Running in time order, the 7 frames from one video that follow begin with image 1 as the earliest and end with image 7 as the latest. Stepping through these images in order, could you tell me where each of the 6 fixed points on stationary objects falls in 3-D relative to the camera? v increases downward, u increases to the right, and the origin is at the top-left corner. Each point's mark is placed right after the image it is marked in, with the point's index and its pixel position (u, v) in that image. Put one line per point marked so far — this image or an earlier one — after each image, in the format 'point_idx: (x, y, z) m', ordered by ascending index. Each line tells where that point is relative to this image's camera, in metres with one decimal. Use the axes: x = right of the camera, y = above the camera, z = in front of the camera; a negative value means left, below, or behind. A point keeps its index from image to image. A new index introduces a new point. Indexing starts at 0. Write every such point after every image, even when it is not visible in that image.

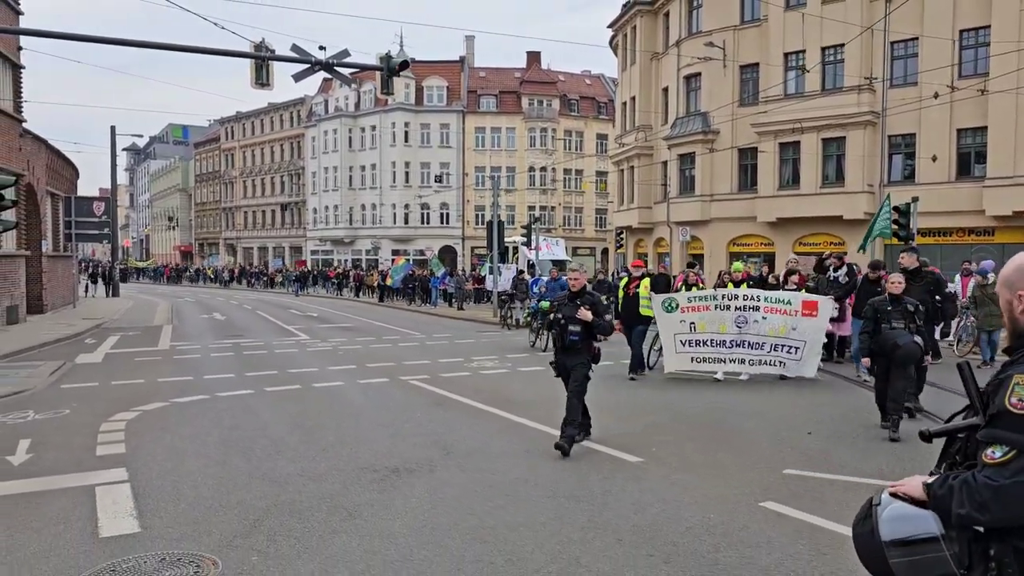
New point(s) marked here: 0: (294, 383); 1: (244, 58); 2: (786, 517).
0: (-3.4, -1.5, +13.0) m
1: (-5.1, +4.4, +15.8) m
2: (+1.9, -1.6, +5.6) m
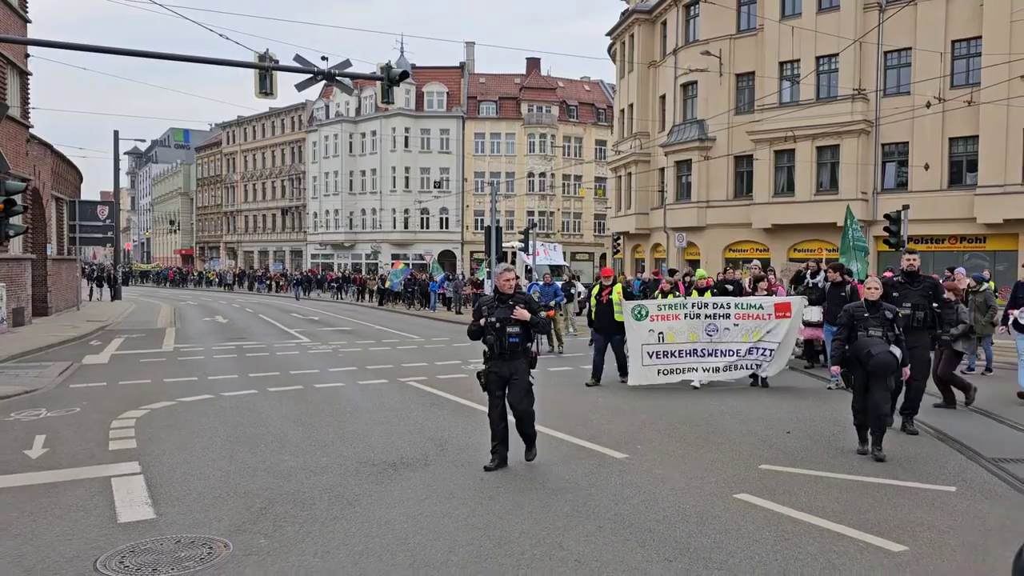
0: (-3.5, -1.5, +13.4) m
1: (-5.2, +4.3, +16.3) m
2: (+1.8, -1.6, +6.1) m
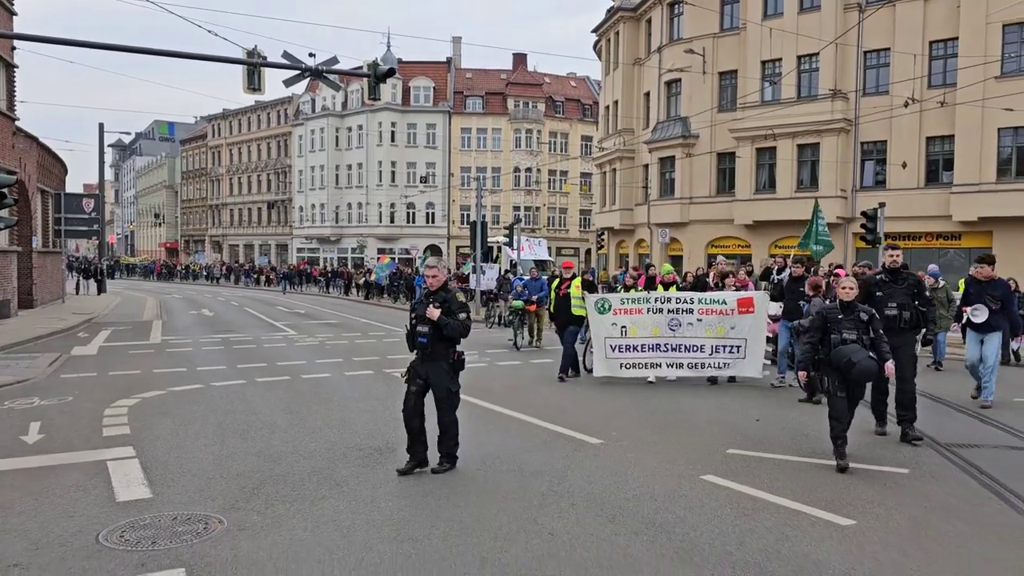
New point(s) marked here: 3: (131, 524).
0: (-3.8, -1.4, +13.7) m
1: (-5.5, +4.4, +16.5) m
2: (+1.6, -1.6, +6.4) m
3: (-2.6, -1.6, +5.6) m
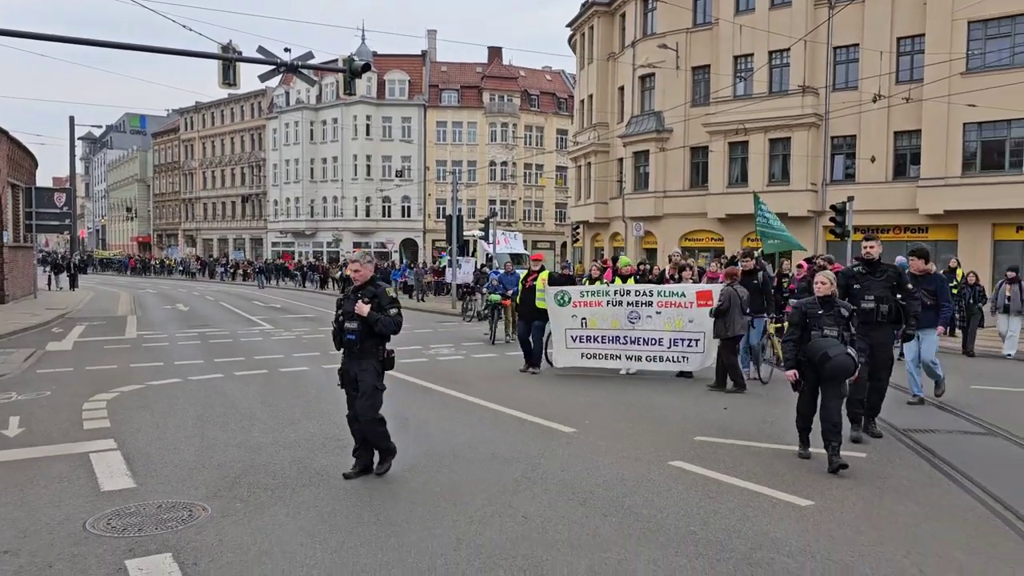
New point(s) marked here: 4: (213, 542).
0: (-4.2, -1.3, +13.8) m
1: (-6.0, +4.5, +16.5) m
2: (+1.4, -1.5, +6.7) m
3: (-2.7, -1.6, +5.8) m
4: (-1.9, -1.6, +5.2) m
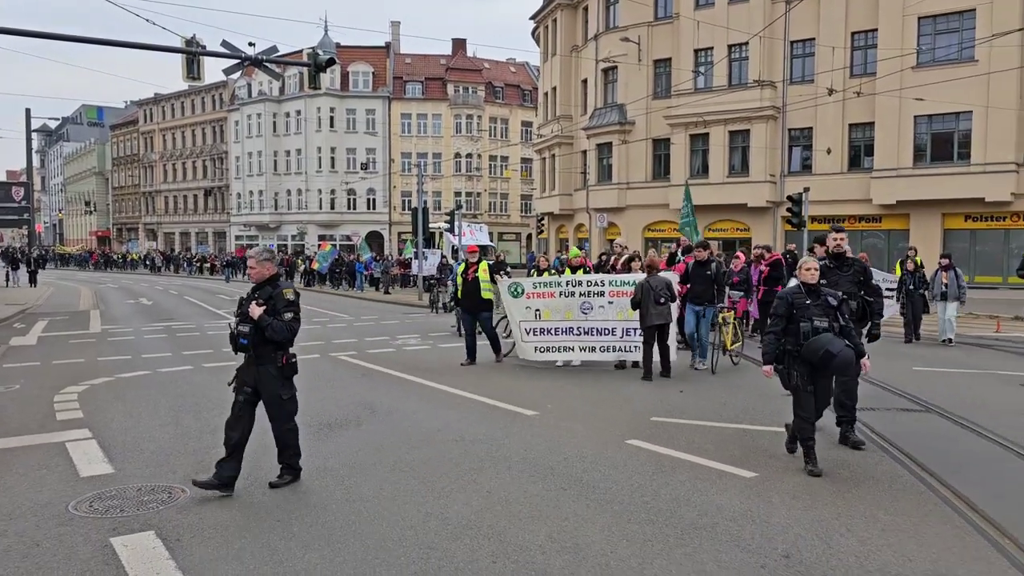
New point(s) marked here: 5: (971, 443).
0: (-4.8, -1.2, +14.0) m
1: (-6.7, +4.7, +16.6) m
2: (+1.1, -1.4, +7.1) m
3: (-3.0, -1.5, +6.0) m
4: (-2.1, -1.5, +5.5) m
5: (+4.2, -1.4, +7.5) m
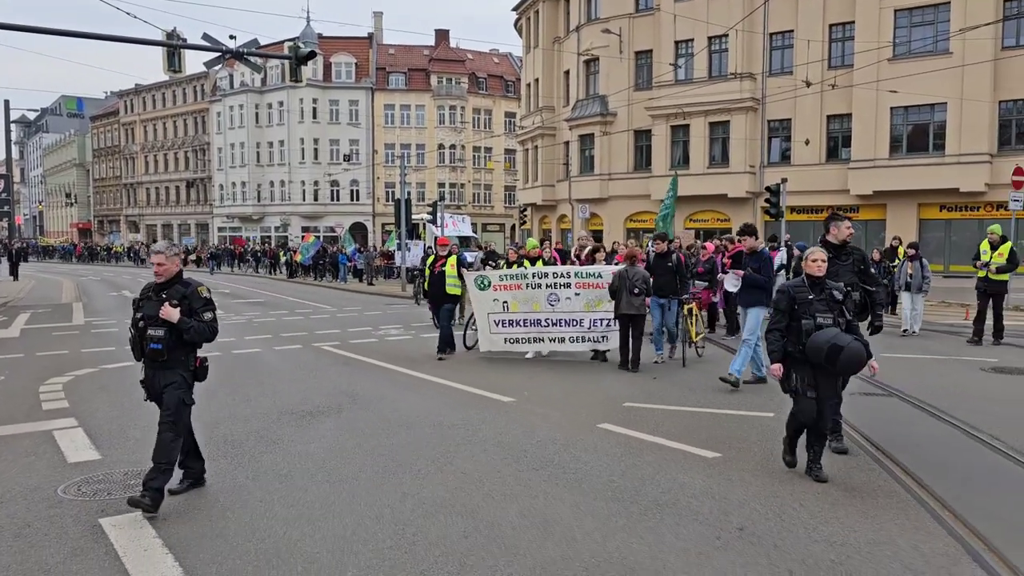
0: (-5.1, -1.1, +14.2) m
1: (-7.1, +4.8, +16.6) m
2: (+0.9, -1.3, +7.4) m
3: (-3.2, -1.4, +6.2) m
4: (-2.3, -1.5, +5.7) m
5: (+3.9, -1.3, +7.8) m
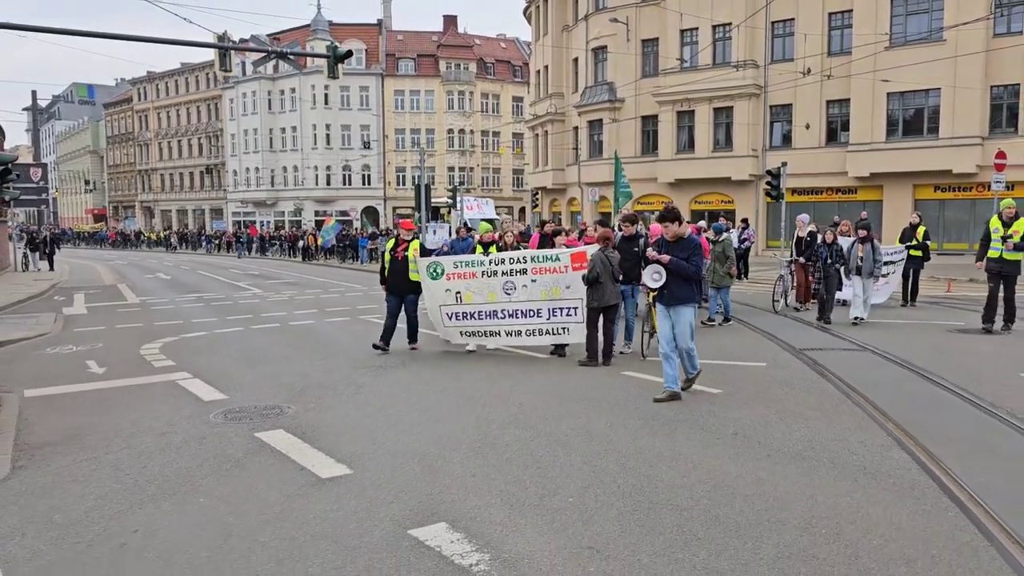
0: (-4.6, -0.7, +16.0) m
1: (-6.7, +5.3, +18.3) m
2: (+1.4, -1.0, +9.2) m
3: (-2.8, -1.2, +8.0) m
4: (-1.8, -1.2, +7.5) m
5: (+4.4, -1.0, +9.6) m
